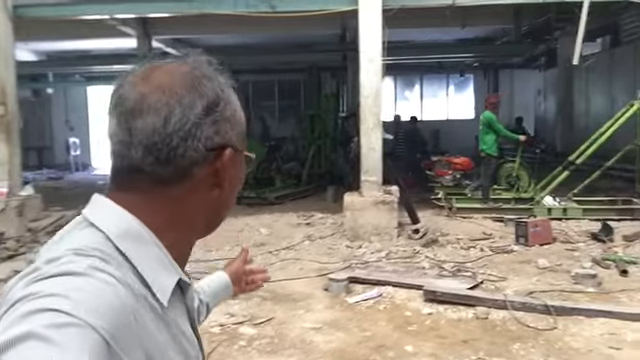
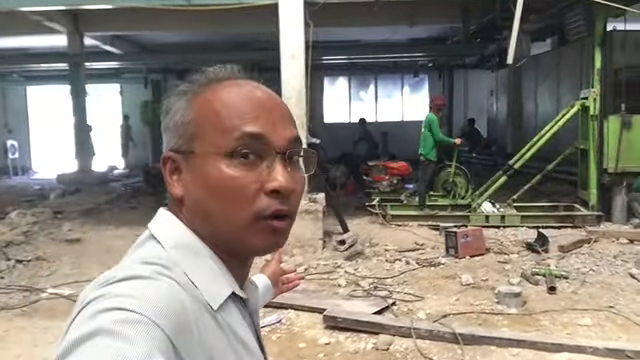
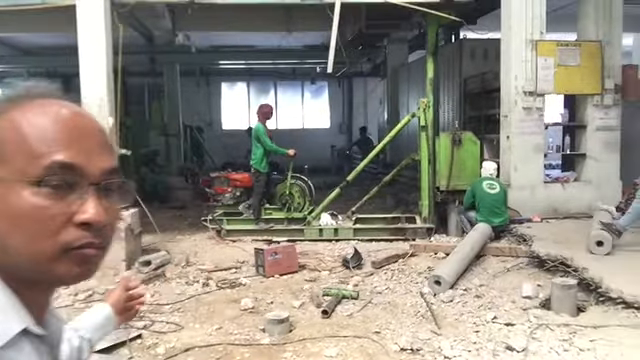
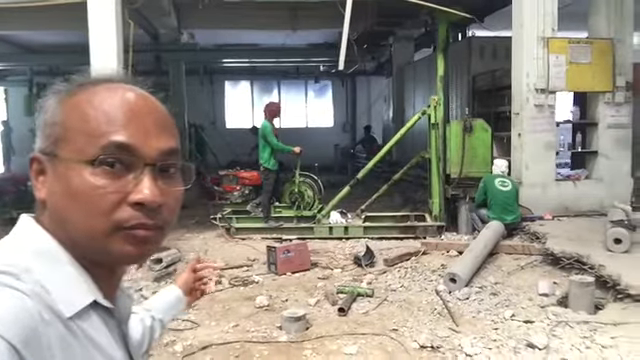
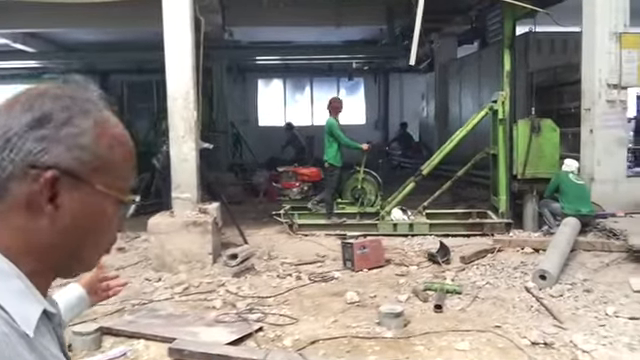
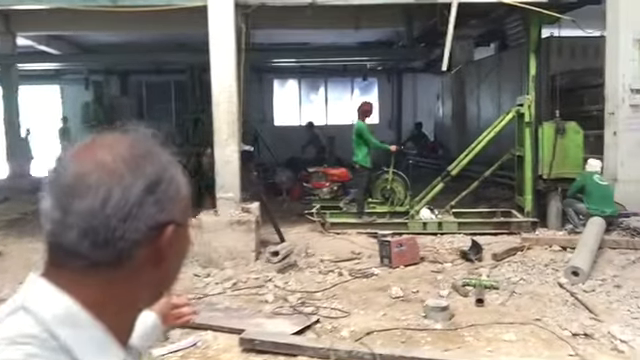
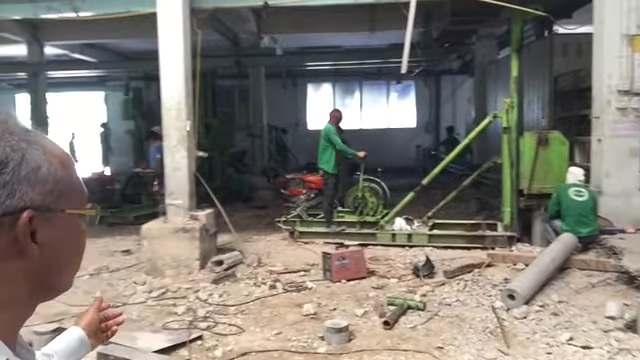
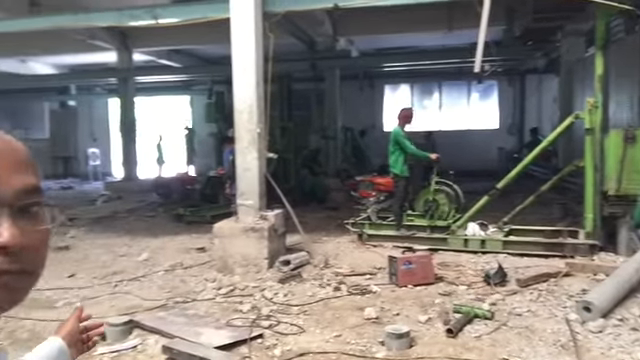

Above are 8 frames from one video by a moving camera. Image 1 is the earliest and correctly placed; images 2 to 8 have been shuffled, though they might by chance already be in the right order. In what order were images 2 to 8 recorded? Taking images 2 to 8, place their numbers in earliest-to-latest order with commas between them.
2, 6, 5, 4, 3, 7, 8
